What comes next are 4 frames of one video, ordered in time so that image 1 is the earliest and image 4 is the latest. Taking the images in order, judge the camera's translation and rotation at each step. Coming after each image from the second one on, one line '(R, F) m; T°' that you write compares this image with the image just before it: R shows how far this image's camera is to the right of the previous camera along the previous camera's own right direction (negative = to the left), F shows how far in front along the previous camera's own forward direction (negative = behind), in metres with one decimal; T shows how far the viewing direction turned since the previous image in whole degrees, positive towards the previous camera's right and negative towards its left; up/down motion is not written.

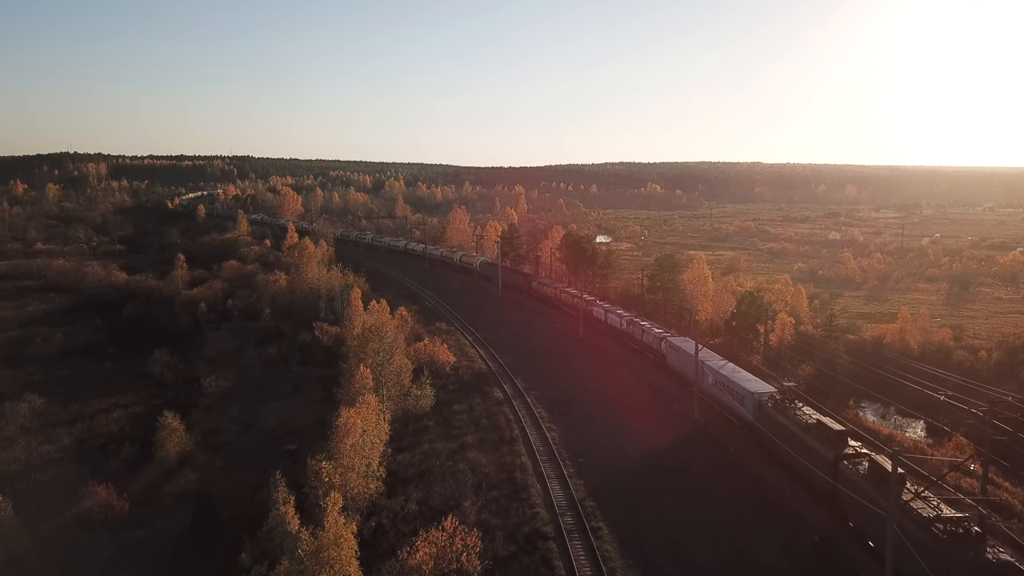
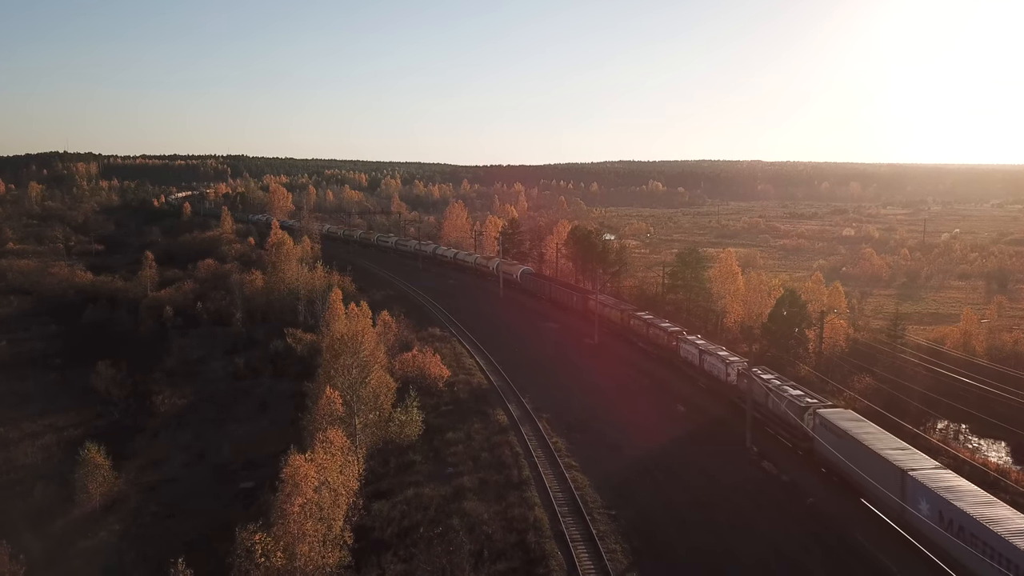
(-0.3, +7.1) m; 0°
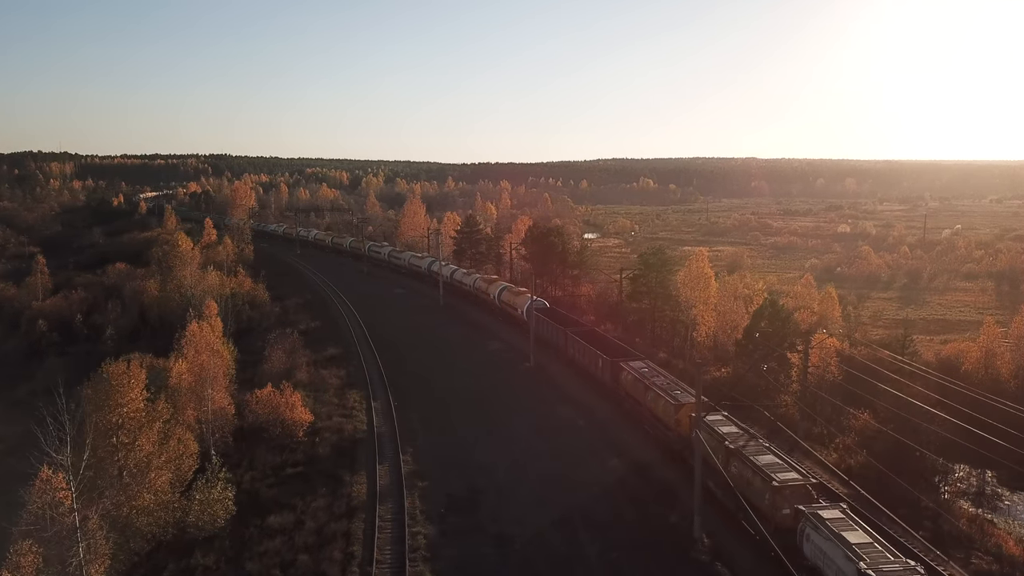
(+3.7, +9.0) m; 0°
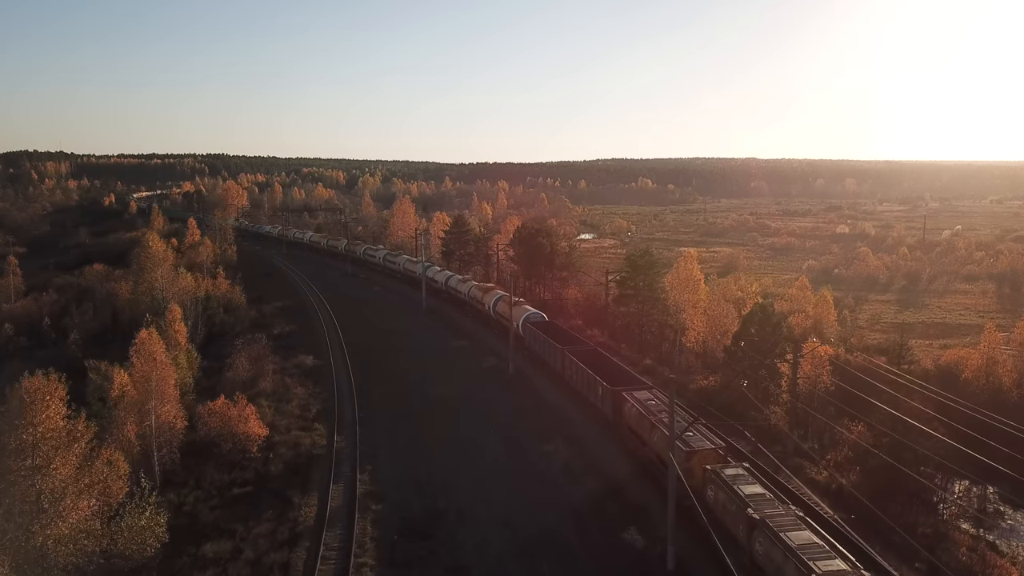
(+1.0, +1.8) m; 0°
